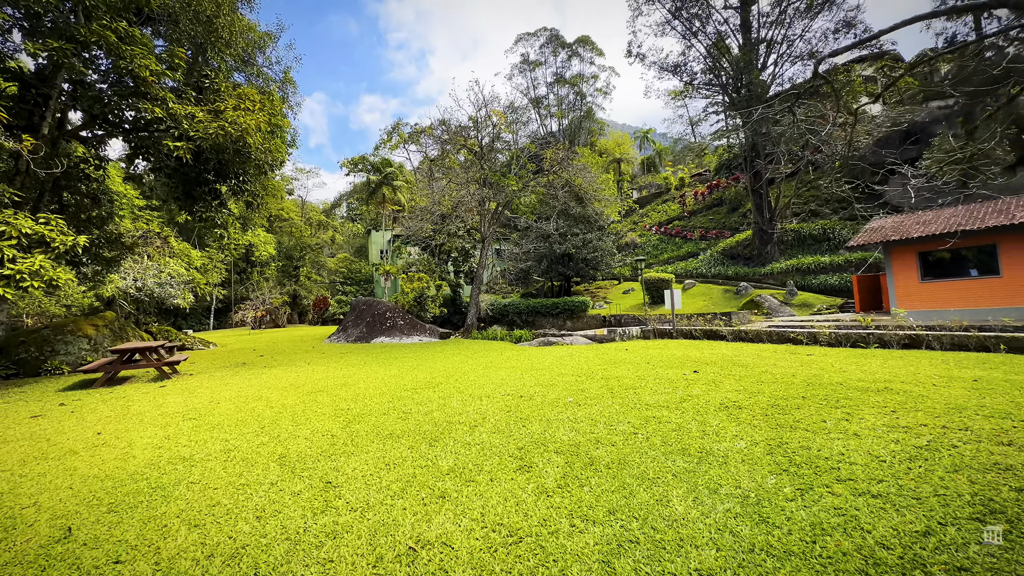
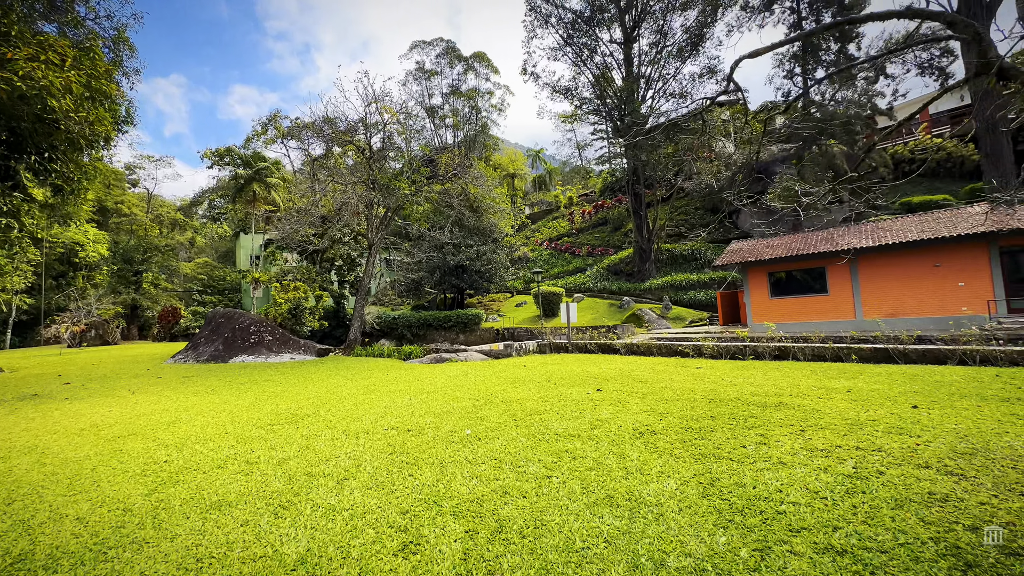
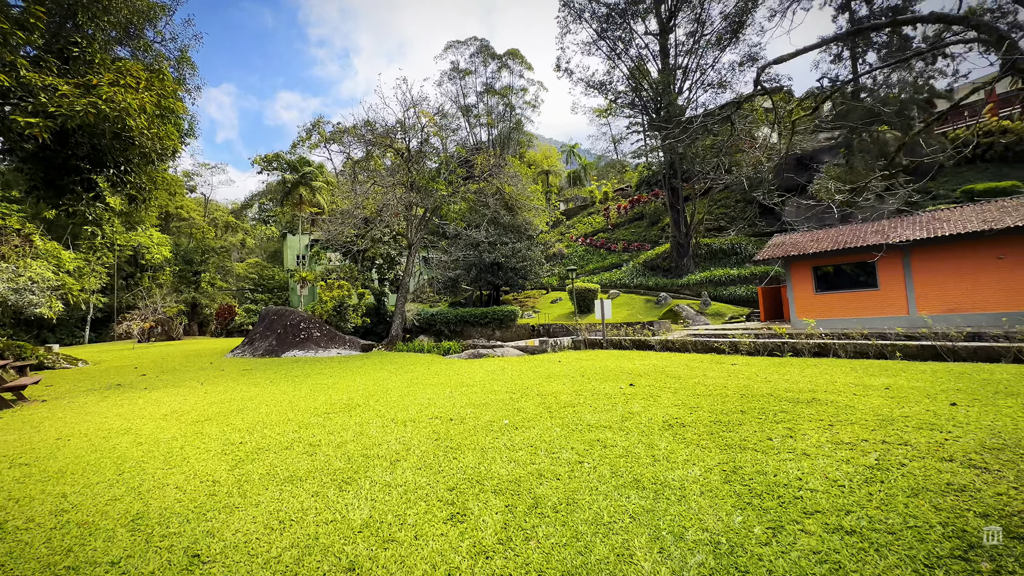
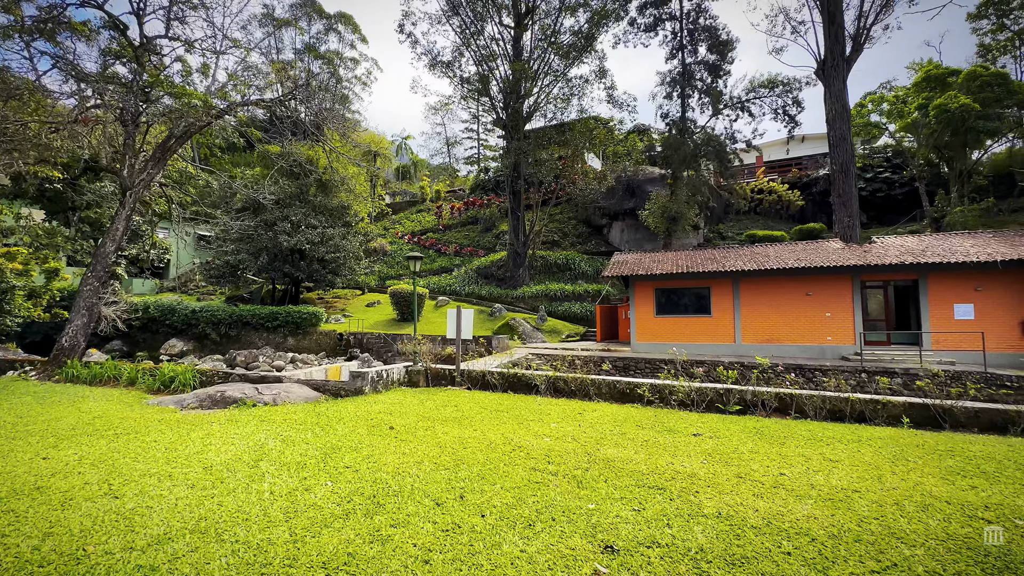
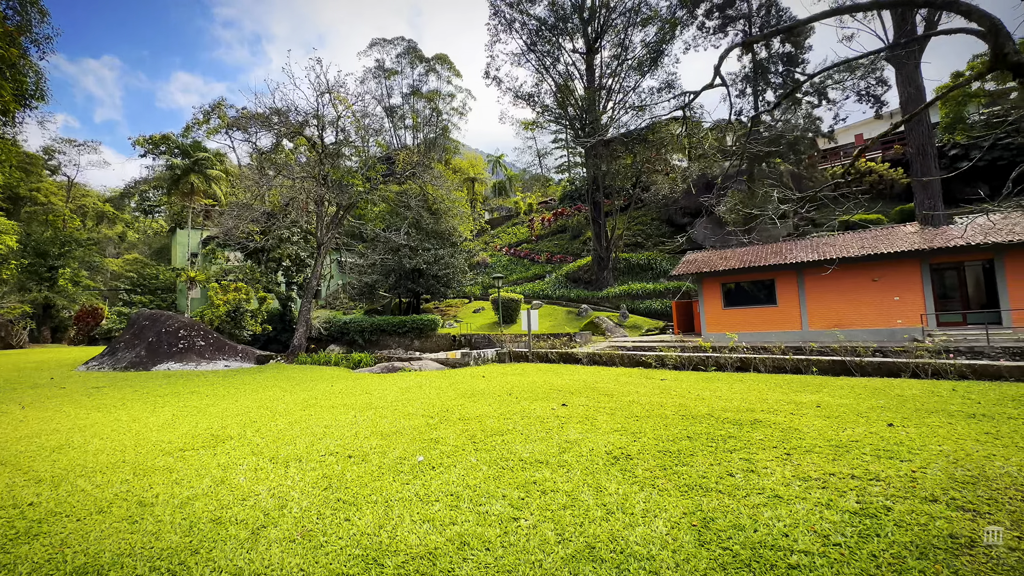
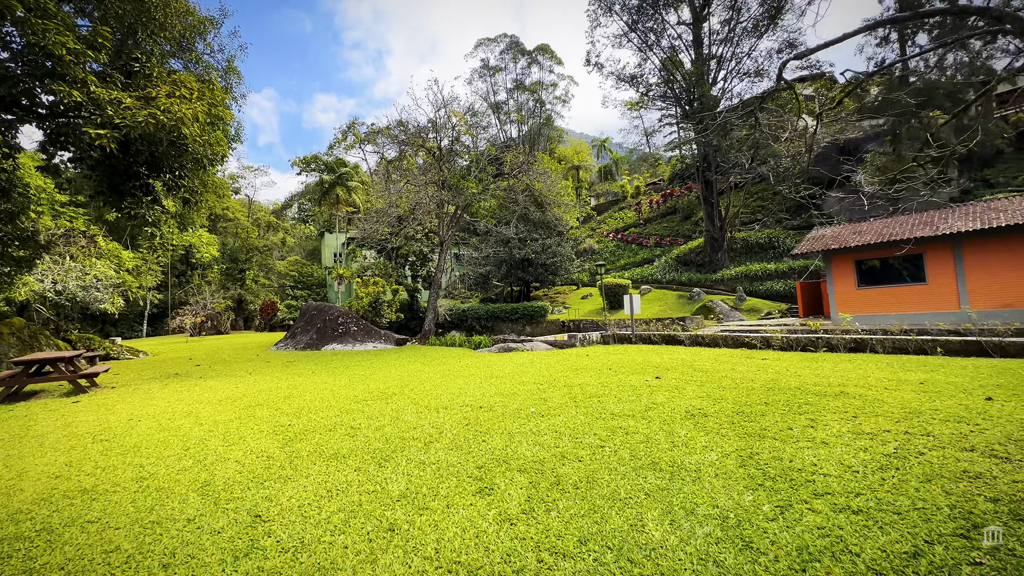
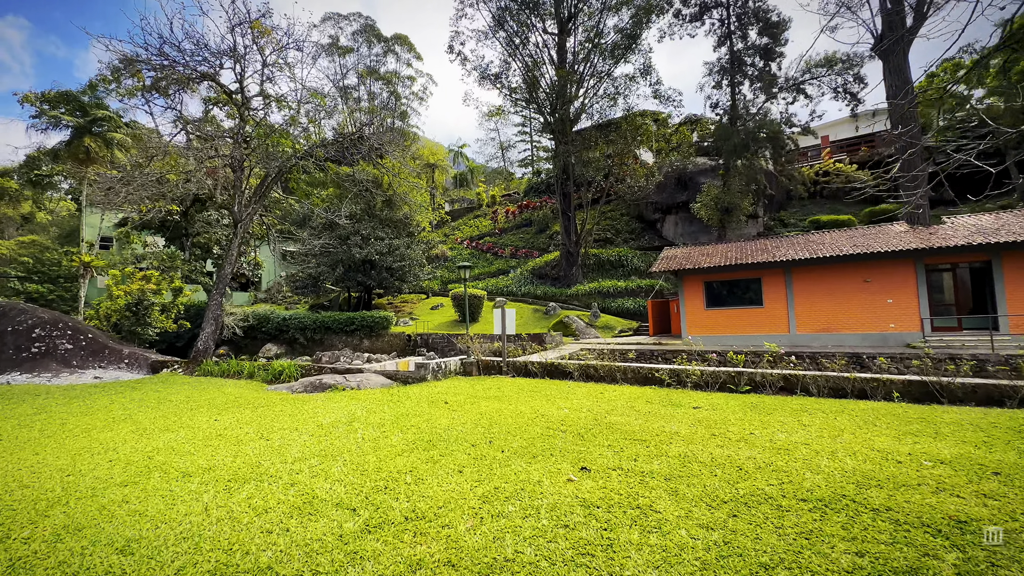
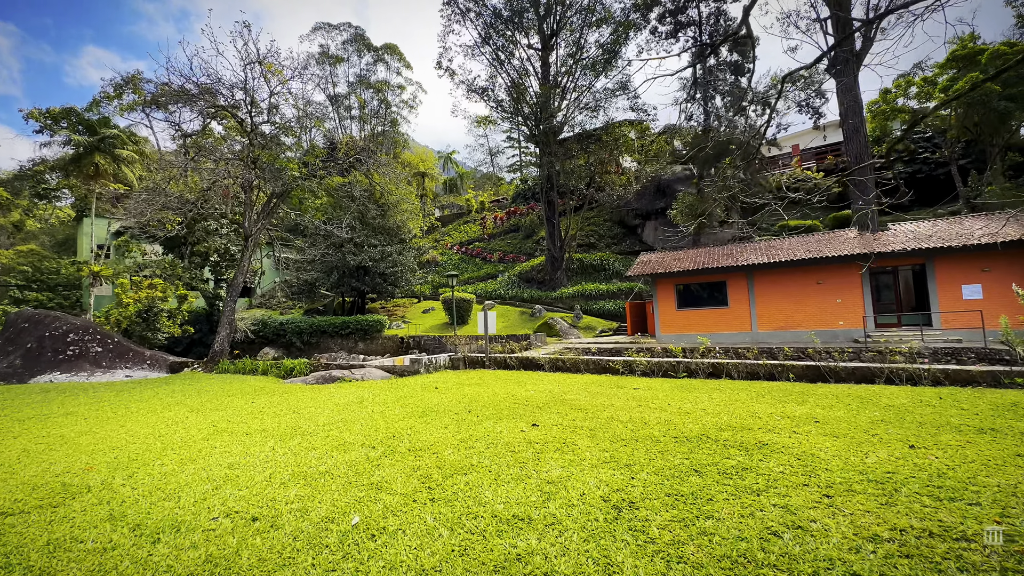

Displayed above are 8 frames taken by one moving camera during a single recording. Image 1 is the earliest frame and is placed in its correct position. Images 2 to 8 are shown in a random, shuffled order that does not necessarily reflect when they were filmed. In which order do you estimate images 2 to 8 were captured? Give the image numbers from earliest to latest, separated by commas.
6, 3, 2, 5, 8, 7, 4
